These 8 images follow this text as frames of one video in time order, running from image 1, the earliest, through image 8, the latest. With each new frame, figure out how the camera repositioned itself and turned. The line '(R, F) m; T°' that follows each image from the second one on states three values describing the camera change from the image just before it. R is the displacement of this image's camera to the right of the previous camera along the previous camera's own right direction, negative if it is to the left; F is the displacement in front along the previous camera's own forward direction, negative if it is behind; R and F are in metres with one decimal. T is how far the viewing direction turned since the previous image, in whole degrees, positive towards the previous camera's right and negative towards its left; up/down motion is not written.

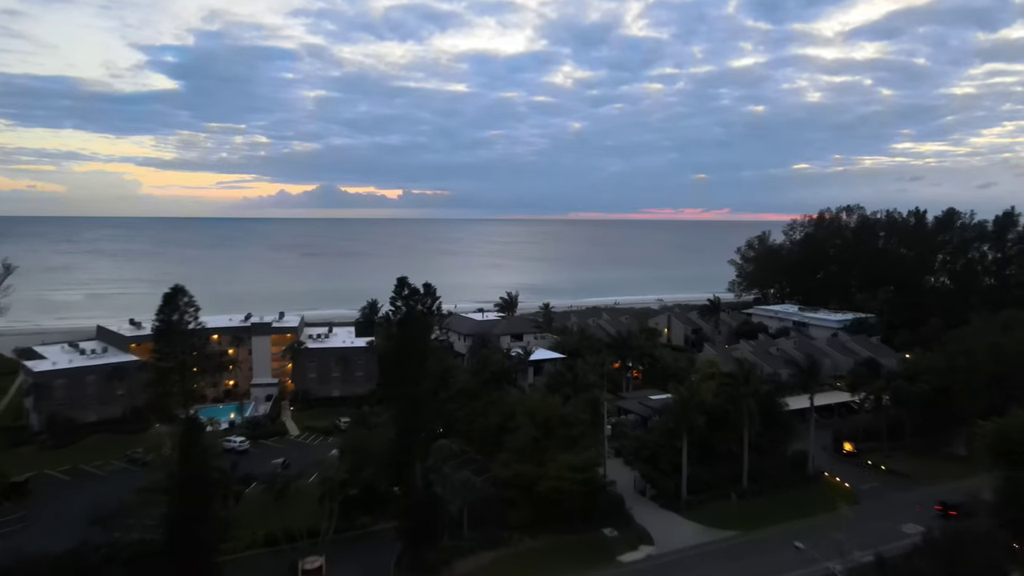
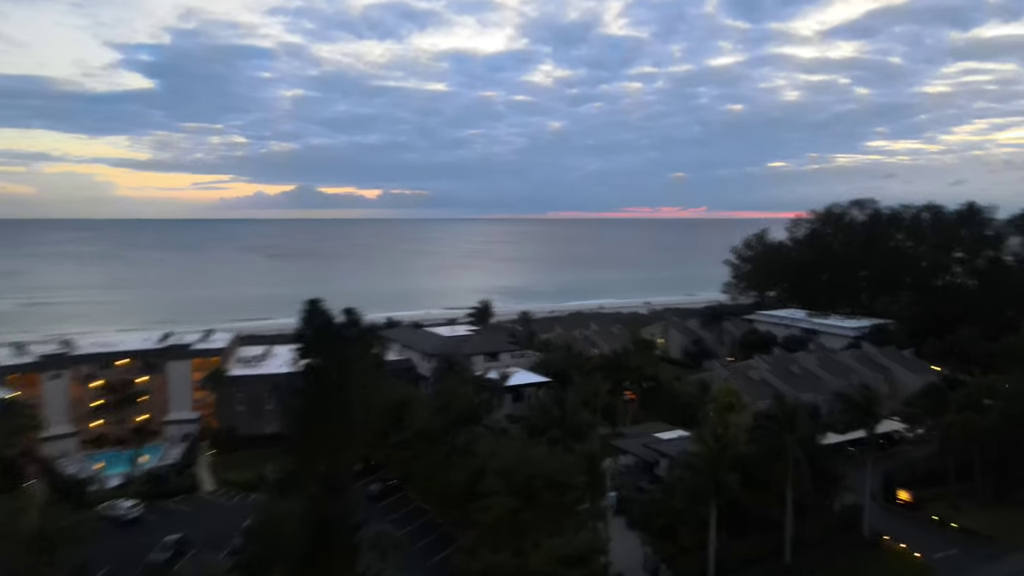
(+0.4, +7.5) m; +2°
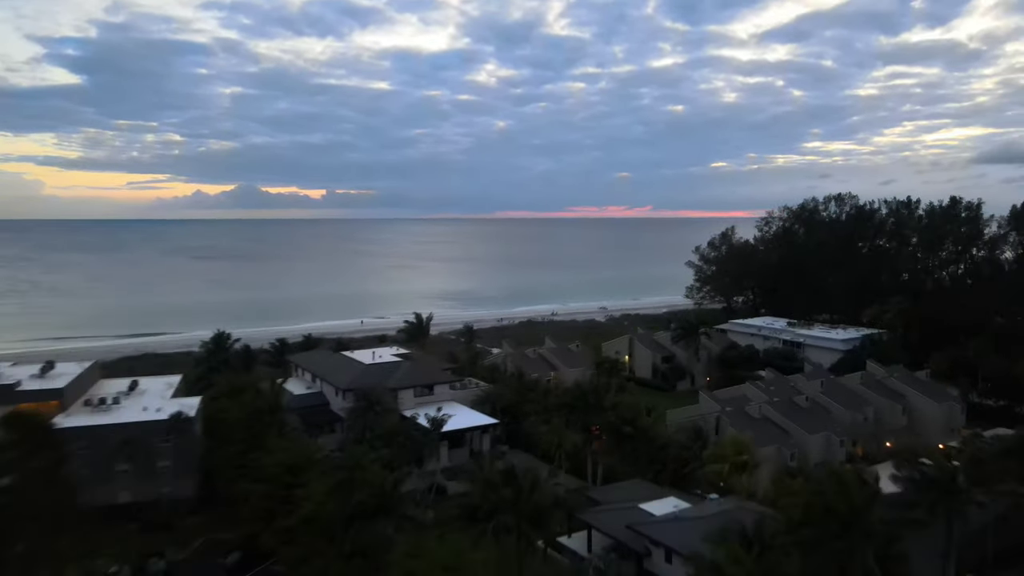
(+0.4, +8.2) m; +4°
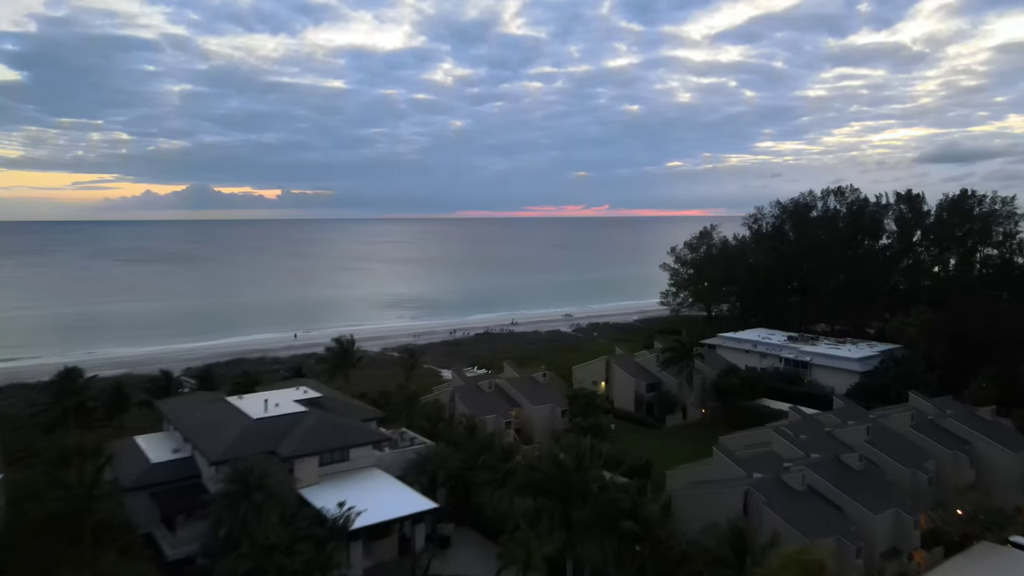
(+0.4, +8.8) m; +3°
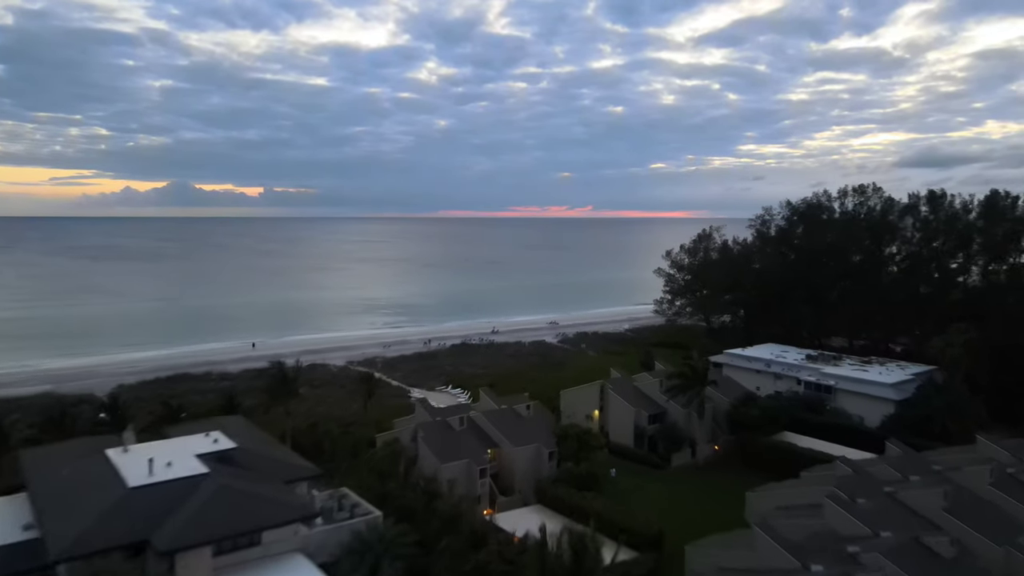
(+0.2, +6.0) m; +1°
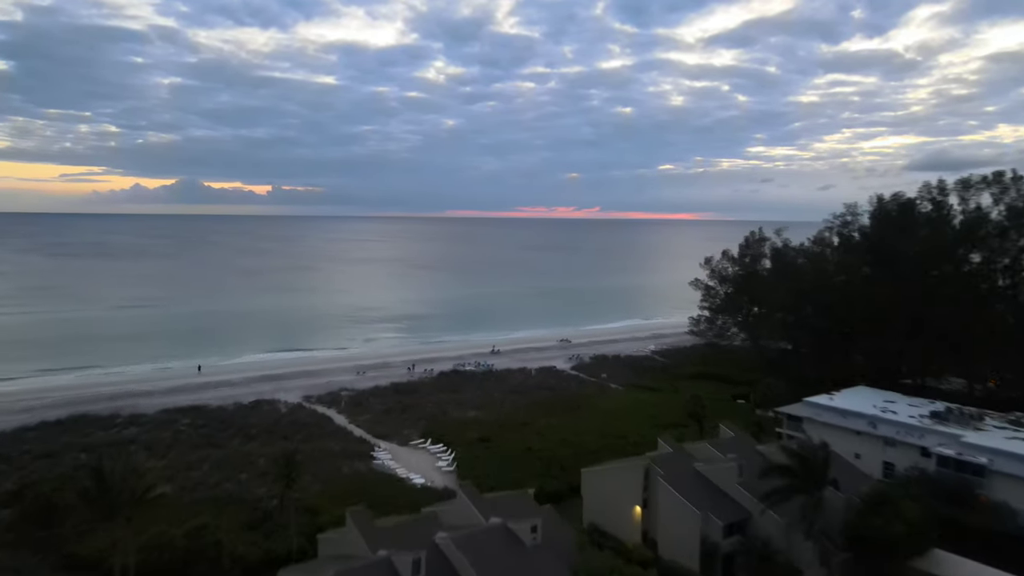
(+0.2, +11.6) m; 0°
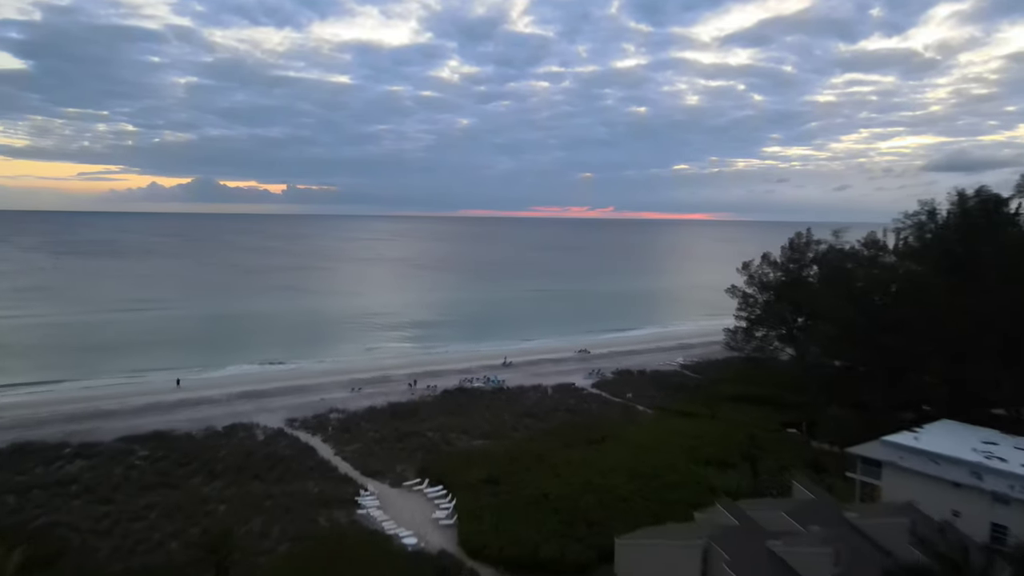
(0.0, +5.5) m; -1°
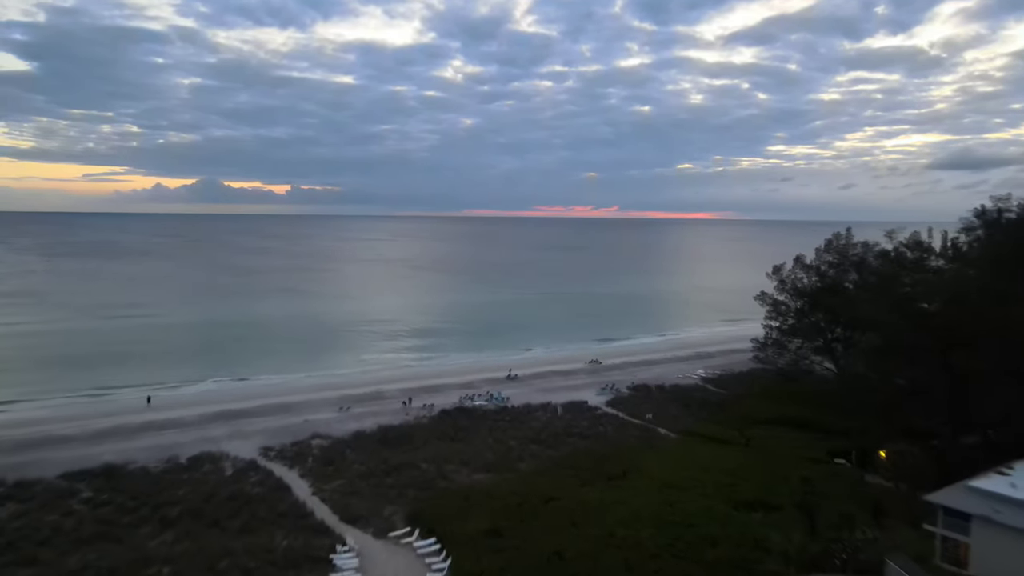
(-0.1, +4.5) m; 0°
